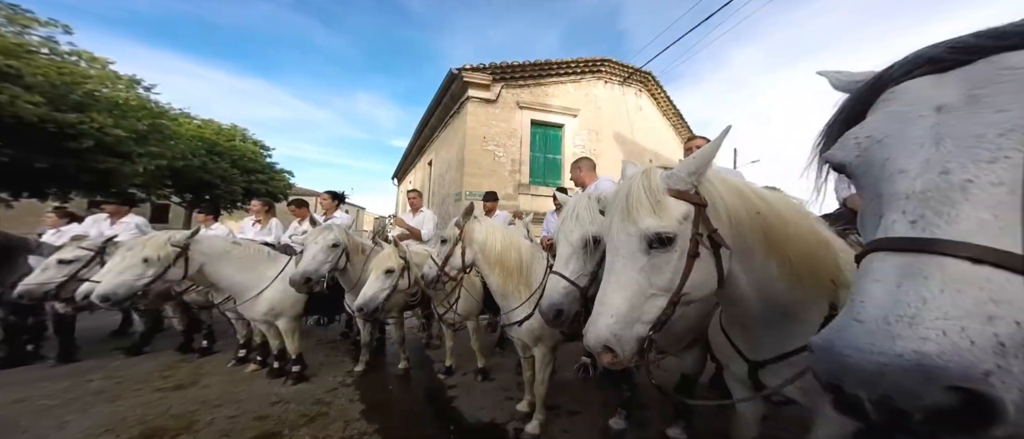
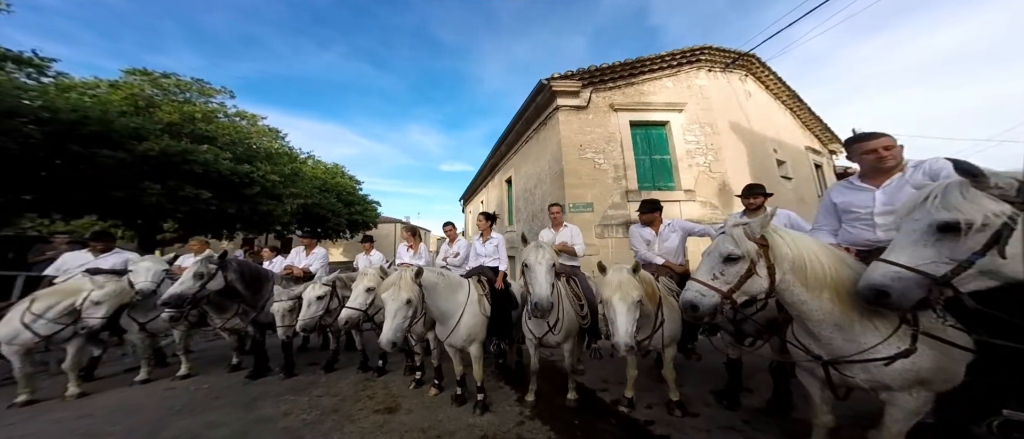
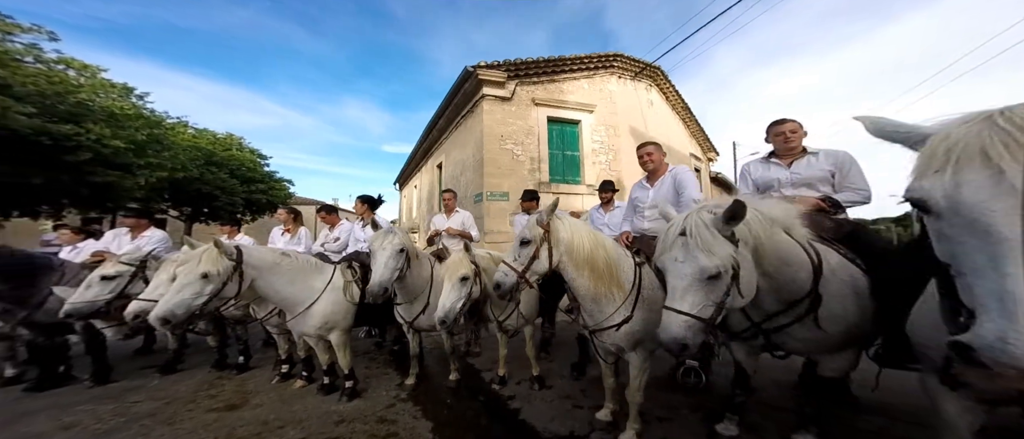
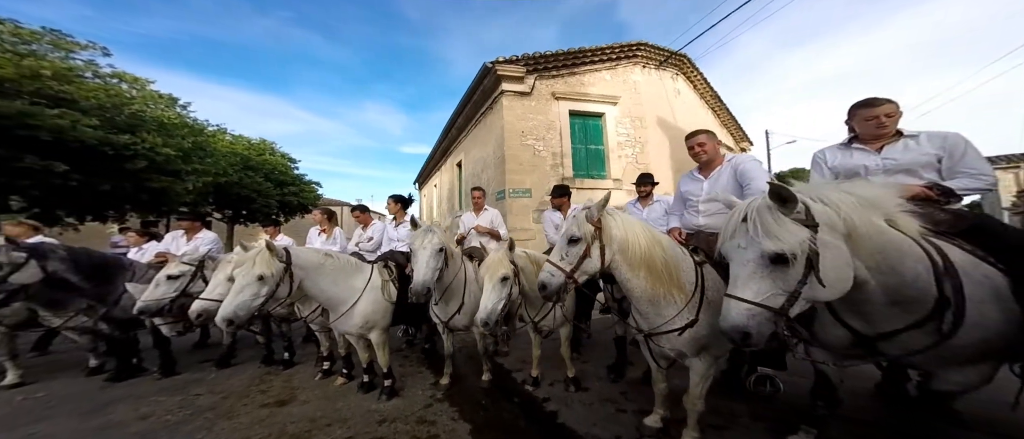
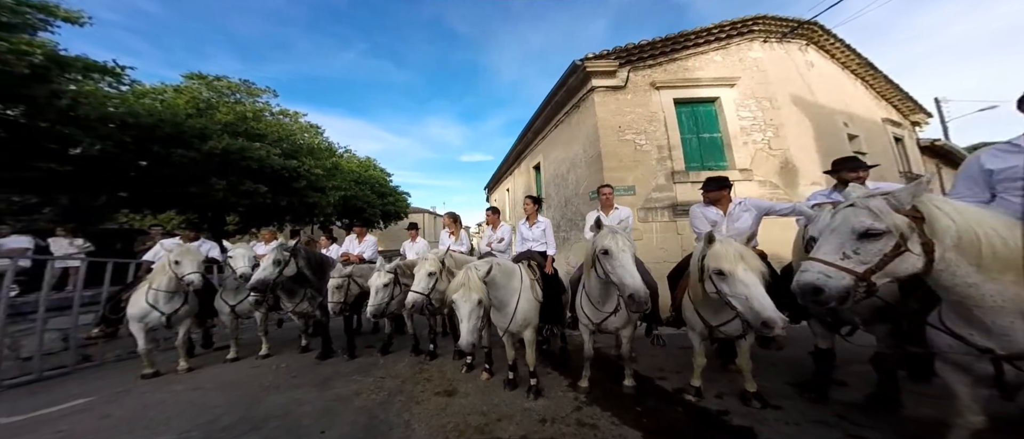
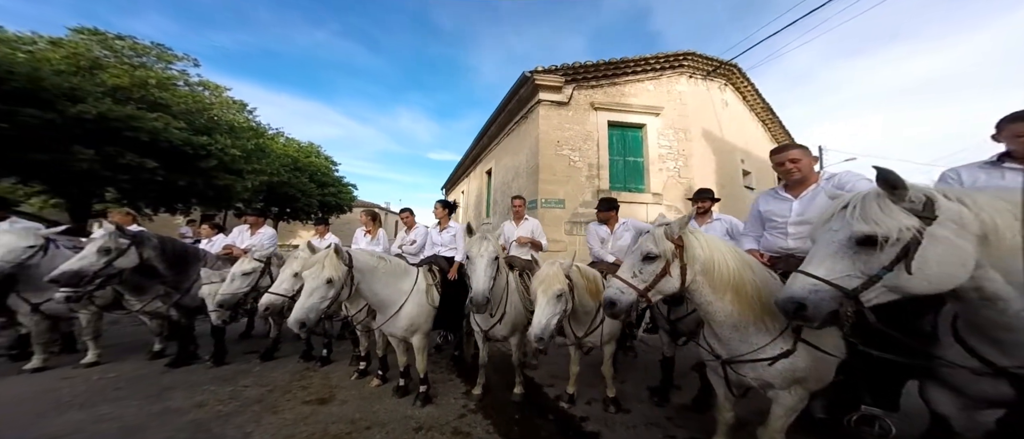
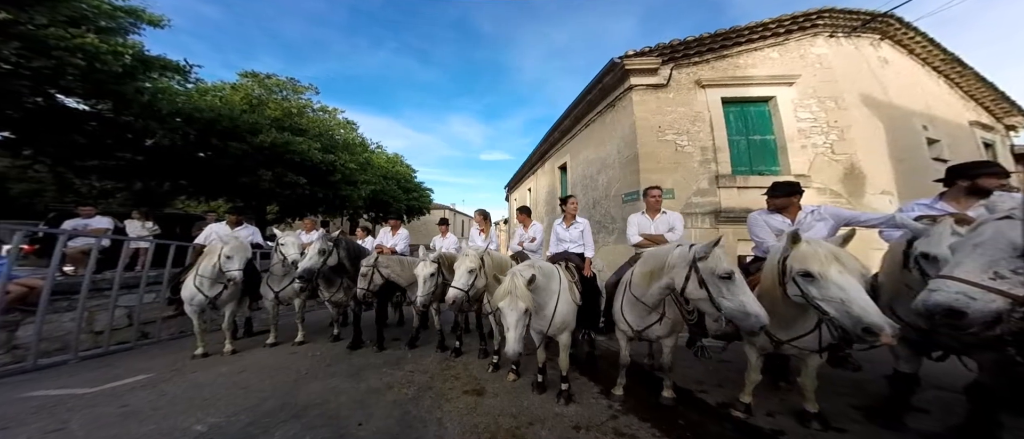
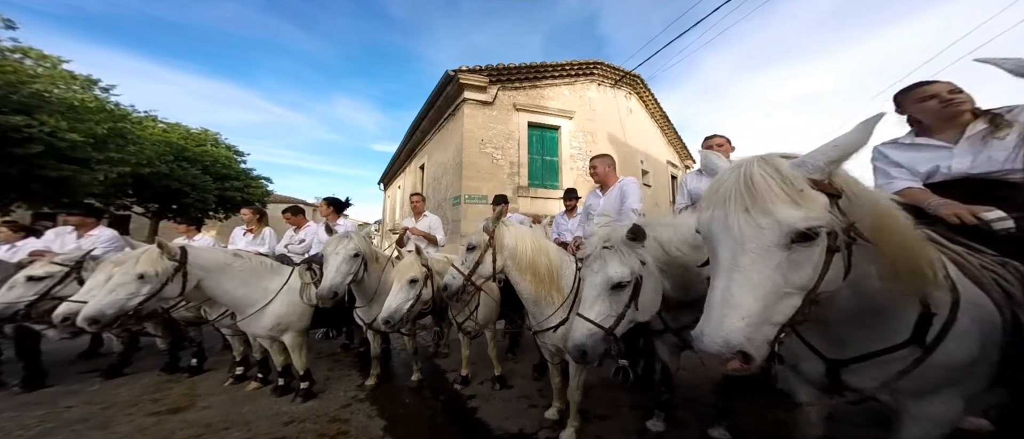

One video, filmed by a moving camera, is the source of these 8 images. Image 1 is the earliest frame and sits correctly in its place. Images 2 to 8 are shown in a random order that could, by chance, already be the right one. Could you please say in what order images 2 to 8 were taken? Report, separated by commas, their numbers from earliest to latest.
8, 3, 4, 6, 2, 5, 7
